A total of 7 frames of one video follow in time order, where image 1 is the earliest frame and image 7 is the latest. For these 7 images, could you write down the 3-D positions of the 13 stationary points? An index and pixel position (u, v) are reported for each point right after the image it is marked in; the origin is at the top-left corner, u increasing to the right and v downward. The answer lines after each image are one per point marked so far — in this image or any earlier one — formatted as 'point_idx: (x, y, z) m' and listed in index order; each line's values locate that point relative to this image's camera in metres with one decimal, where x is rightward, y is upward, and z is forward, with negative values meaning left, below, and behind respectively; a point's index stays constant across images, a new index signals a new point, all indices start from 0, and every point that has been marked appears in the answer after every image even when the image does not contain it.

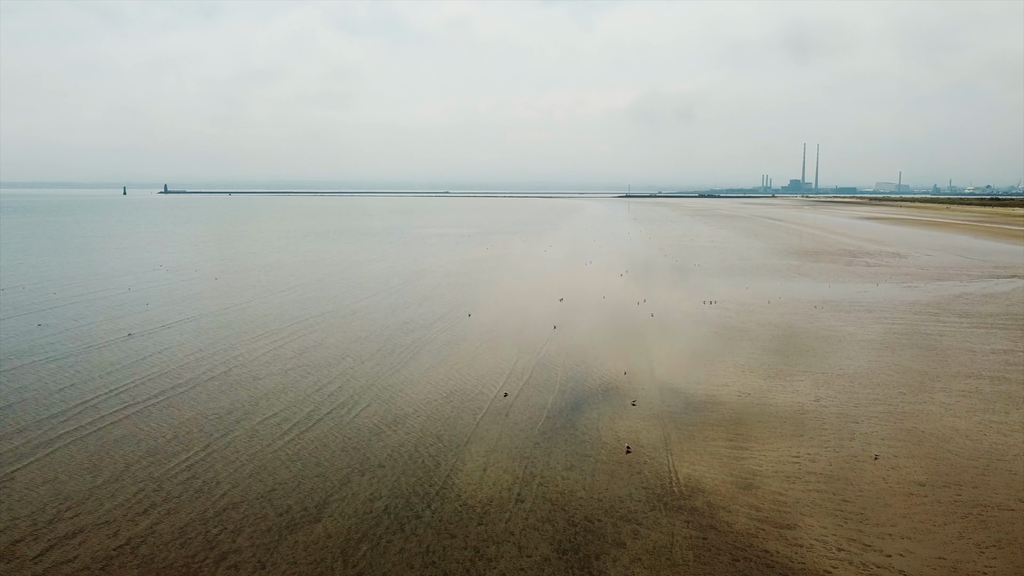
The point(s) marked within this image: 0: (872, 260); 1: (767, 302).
0: (+11.9, +0.9, +19.2) m
1: (+5.6, -0.3, +12.6) m
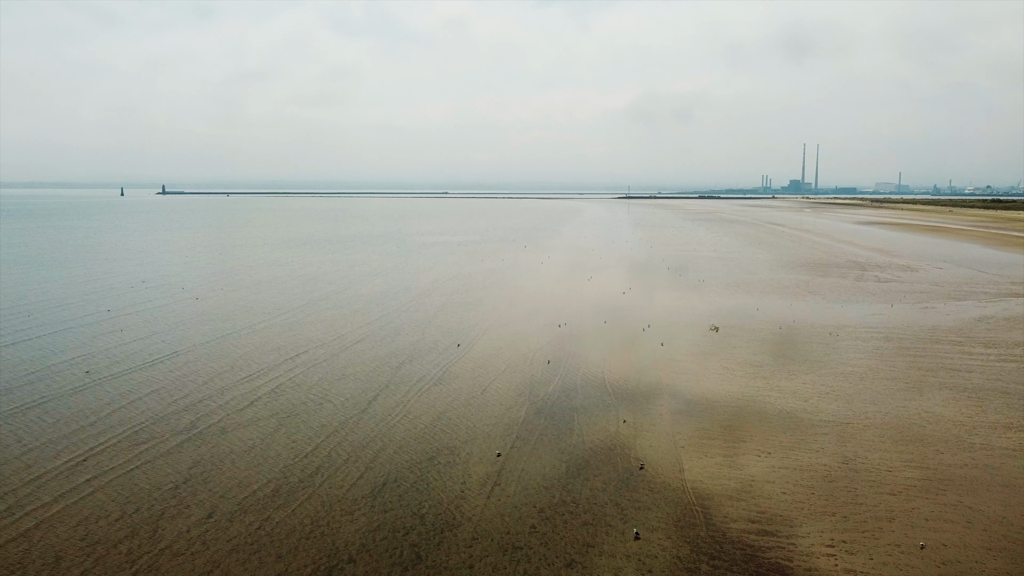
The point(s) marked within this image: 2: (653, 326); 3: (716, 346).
0: (+11.9, +0.4, +18.6) m
1: (+5.5, -0.8, +12.0) m
2: (+3.1, -0.7, +12.5) m
3: (+3.8, -1.0, +10.7) m
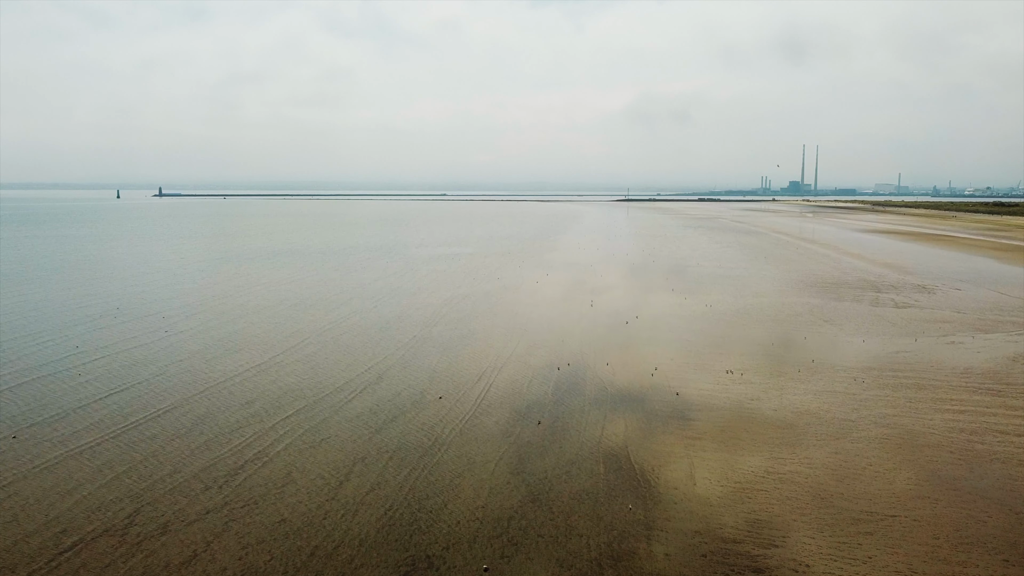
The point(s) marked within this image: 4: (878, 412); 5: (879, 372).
0: (+11.7, -0.3, +17.6) m
1: (+5.4, -1.5, +11.0) m
2: (+3.0, -1.4, +11.5) m
3: (+3.7, -1.7, +9.8) m
4: (+5.5, -1.9, +8.6) m
5: (+6.6, -1.5, +10.4) m
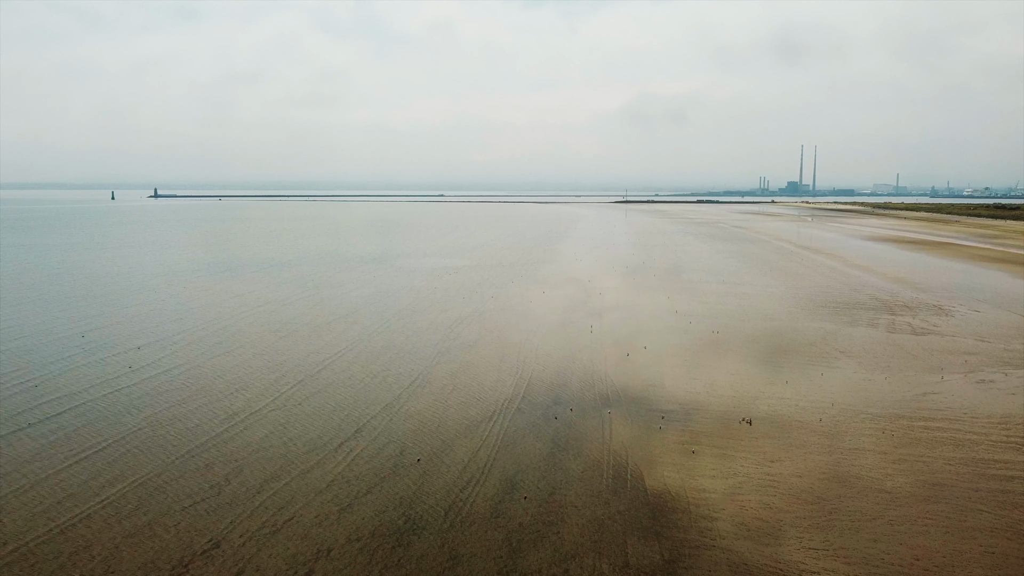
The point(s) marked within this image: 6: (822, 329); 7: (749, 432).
0: (+11.6, -0.9, +16.7) m
1: (+5.3, -2.2, +10.1) m
2: (+2.8, -2.1, +10.6) m
3: (+3.5, -2.4, +8.8) m
4: (+5.4, -2.5, +7.7) m
5: (+6.5, -2.2, +9.5) m
6: (+8.6, -1.1, +16.1) m
7: (+3.8, -2.4, +9.2) m
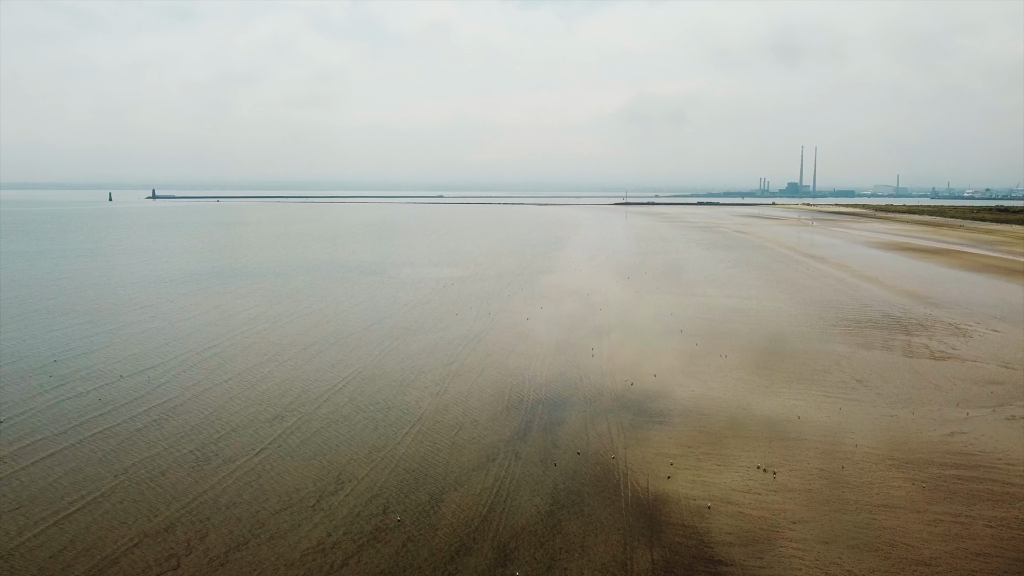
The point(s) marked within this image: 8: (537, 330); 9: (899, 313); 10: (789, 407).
0: (+11.5, -1.5, +16.0) m
1: (+5.2, -2.7, +9.3) m
2: (+2.8, -2.7, +9.8) m
3: (+3.5, -2.9, +8.0) m
4: (+5.3, -3.1, +6.9) m
5: (+6.4, -2.8, +8.7) m
6: (+8.5, -1.7, +15.3) m
7: (+3.7, -2.9, +8.5) m
8: (+0.8, -1.3, +17.4) m
9: (+13.1, -0.8, +19.6) m
10: (+5.6, -2.4, +11.6) m
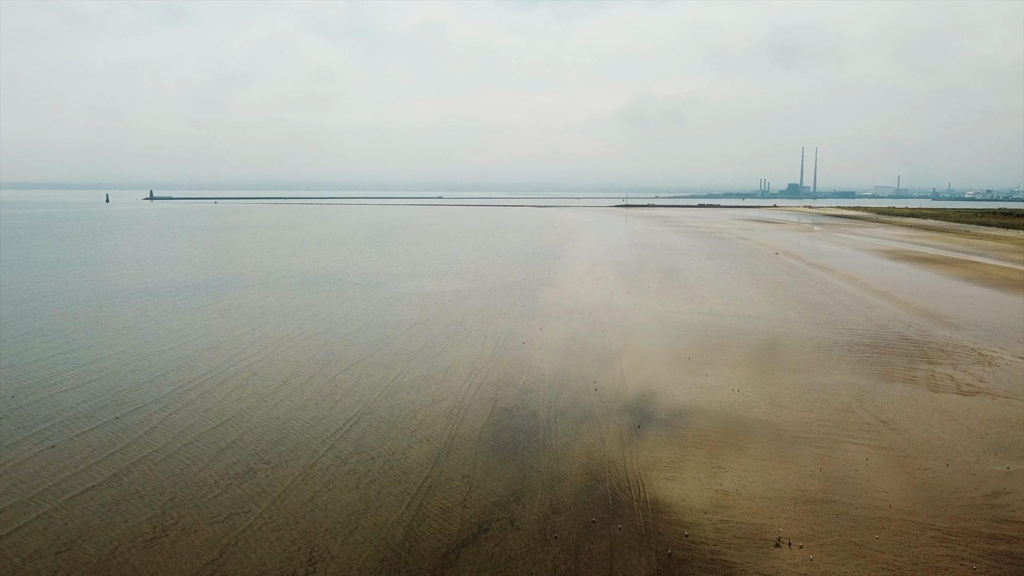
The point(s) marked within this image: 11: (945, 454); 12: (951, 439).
0: (+11.5, -2.2, +15.0) m
1: (+5.2, -3.4, +8.4) m
2: (+2.7, -3.4, +8.8) m
3: (+3.4, -3.6, +7.1) m
4: (+5.2, -3.8, +5.9) m
5: (+6.4, -3.4, +7.8) m
6: (+8.5, -2.4, +14.3) m
7: (+3.7, -3.6, +7.5) m
8: (+0.7, -2.0, +16.4) m
9: (+13.1, -1.5, +18.7) m
10: (+5.5, -3.1, +10.6) m
11: (+7.8, -3.0, +10.4) m
12: (+8.4, -2.9, +11.1) m
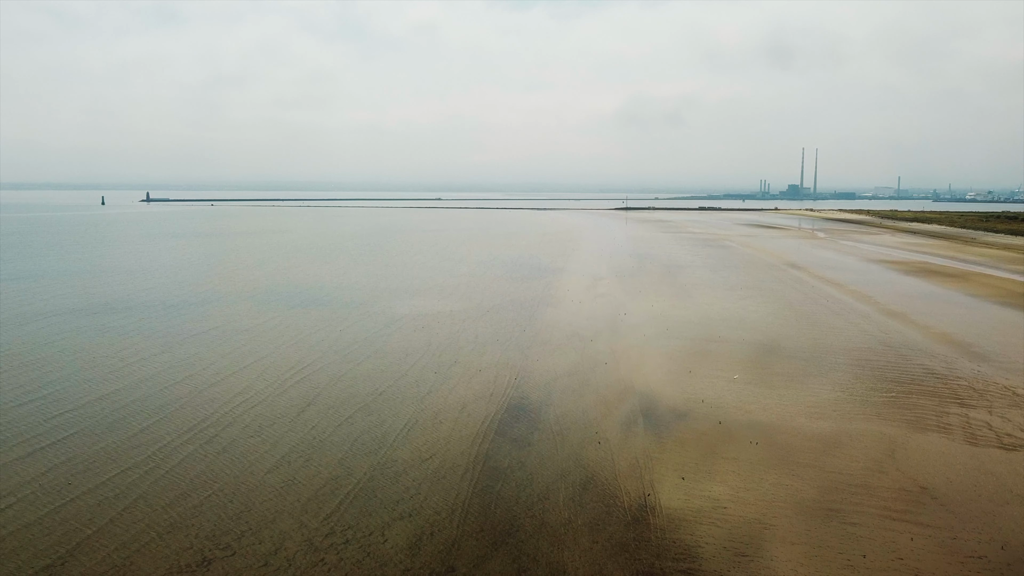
0: (+11.4, -3.1, +13.7) m
1: (+5.1, -4.3, +7.1) m
2: (+2.6, -4.3, +7.5) m
3: (+3.3, -4.6, +5.8) m
4: (+5.2, -4.7, +4.7) m
5: (+6.3, -4.4, +6.5) m
6: (+8.4, -3.3, +13.1) m
7: (+3.6, -4.5, +6.2) m
8: (+0.6, -2.9, +15.1) m
9: (+12.9, -2.4, +17.4) m
10: (+5.4, -4.0, +9.4) m
11: (+7.7, -3.9, +9.1) m
12: (+8.3, -3.8, +9.8) m
